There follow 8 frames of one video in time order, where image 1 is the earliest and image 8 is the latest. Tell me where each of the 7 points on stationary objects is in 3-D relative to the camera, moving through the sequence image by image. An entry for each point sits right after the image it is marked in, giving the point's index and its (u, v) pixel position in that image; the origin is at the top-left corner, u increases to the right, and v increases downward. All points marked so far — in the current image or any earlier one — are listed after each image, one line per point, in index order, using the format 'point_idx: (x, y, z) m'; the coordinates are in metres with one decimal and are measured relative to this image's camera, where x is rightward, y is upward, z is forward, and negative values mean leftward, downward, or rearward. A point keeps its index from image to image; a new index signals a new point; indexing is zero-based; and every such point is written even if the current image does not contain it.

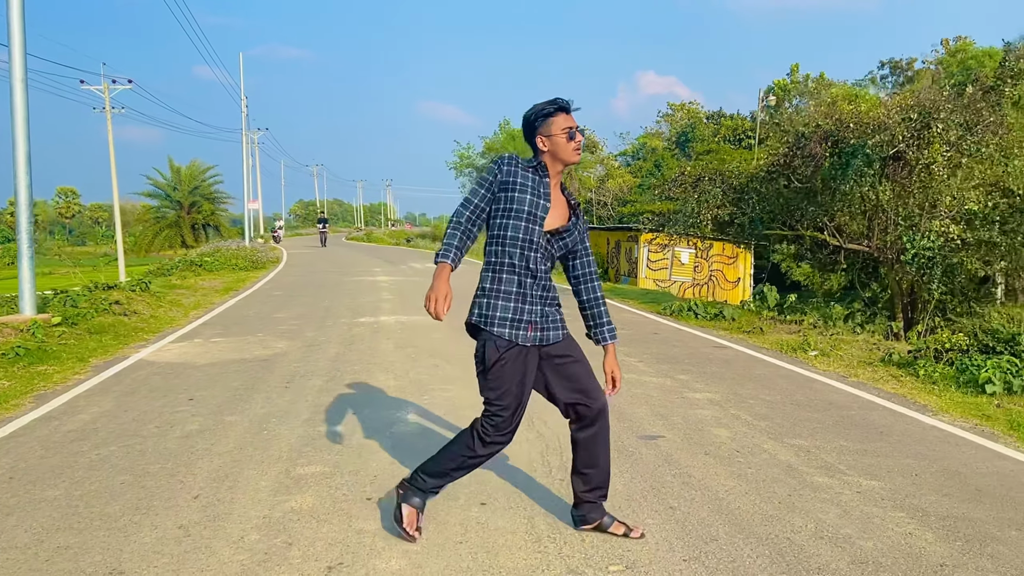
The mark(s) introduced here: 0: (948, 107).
0: (+5.6, +2.4, +10.2) m
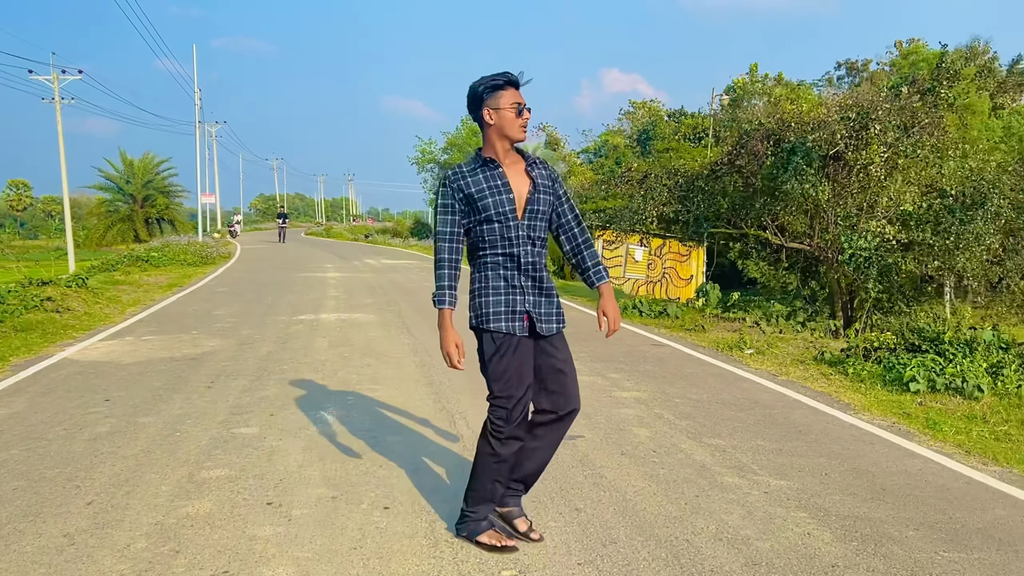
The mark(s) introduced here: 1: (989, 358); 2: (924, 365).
0: (+4.8, +2.4, +10.4) m
1: (+4.4, -0.6, +7.2) m
2: (+3.8, -0.7, +7.1) m
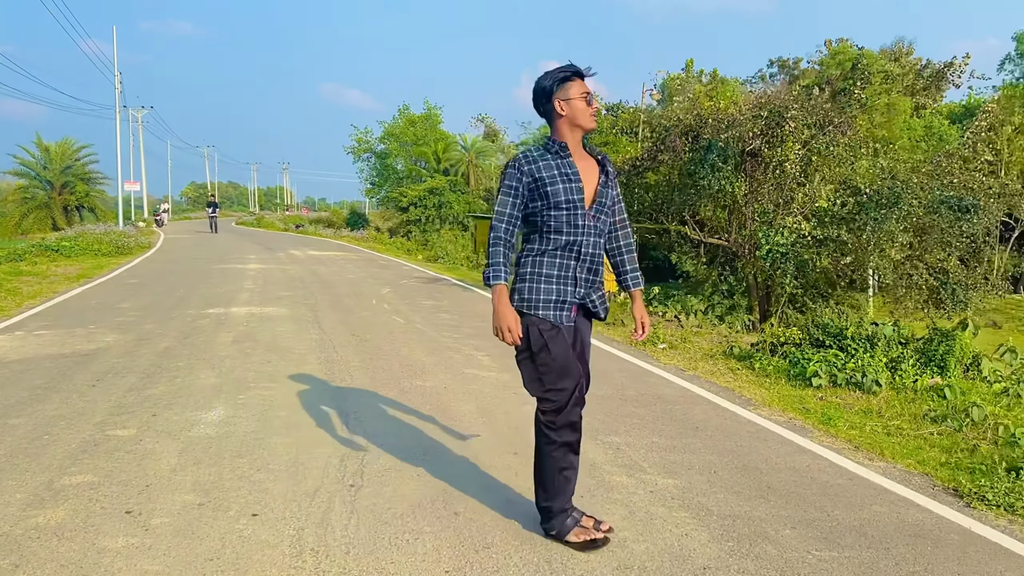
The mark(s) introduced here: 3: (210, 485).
0: (+3.8, +2.5, +10.6) m
1: (+3.6, -0.6, +7.4) m
2: (+2.9, -0.7, +7.2) m
3: (-1.5, -1.0, +3.9) m
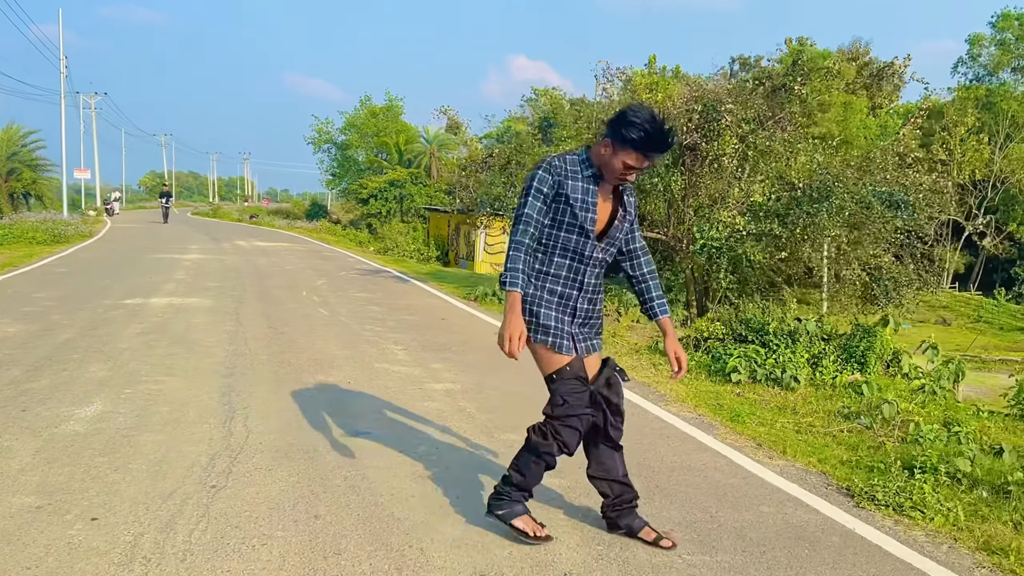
0: (+2.9, +2.5, +10.5) m
1: (+2.8, -0.6, +7.4) m
2: (+2.2, -0.6, +7.2) m
3: (-2.1, -0.9, +3.6) m
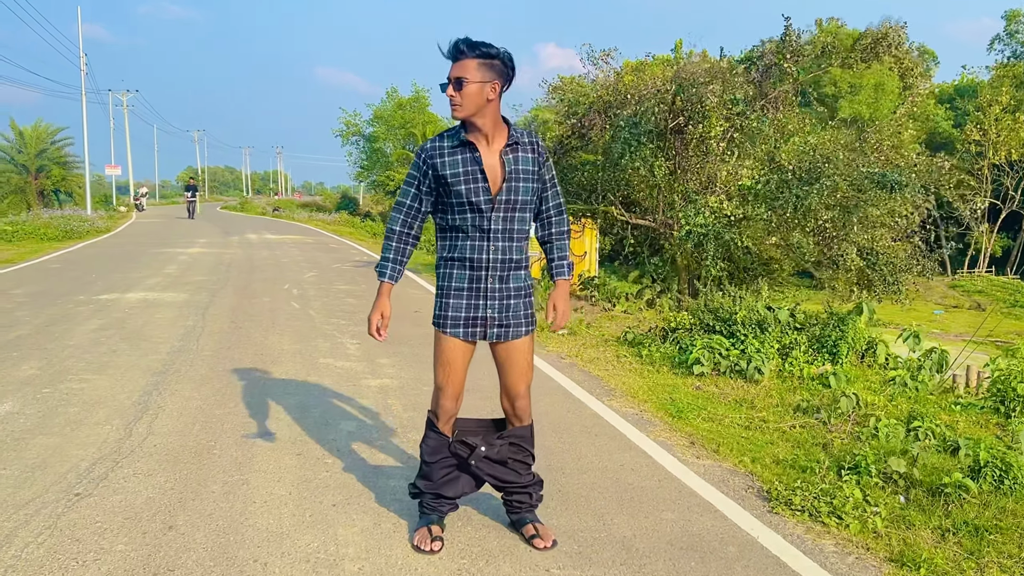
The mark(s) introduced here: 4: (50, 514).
0: (+2.6, +2.7, +10.1) m
1: (+2.4, -0.5, +7.0) m
2: (+1.8, -0.5, +6.8) m
3: (-2.7, -0.9, +3.5) m
4: (-1.9, -0.9, +3.2) m
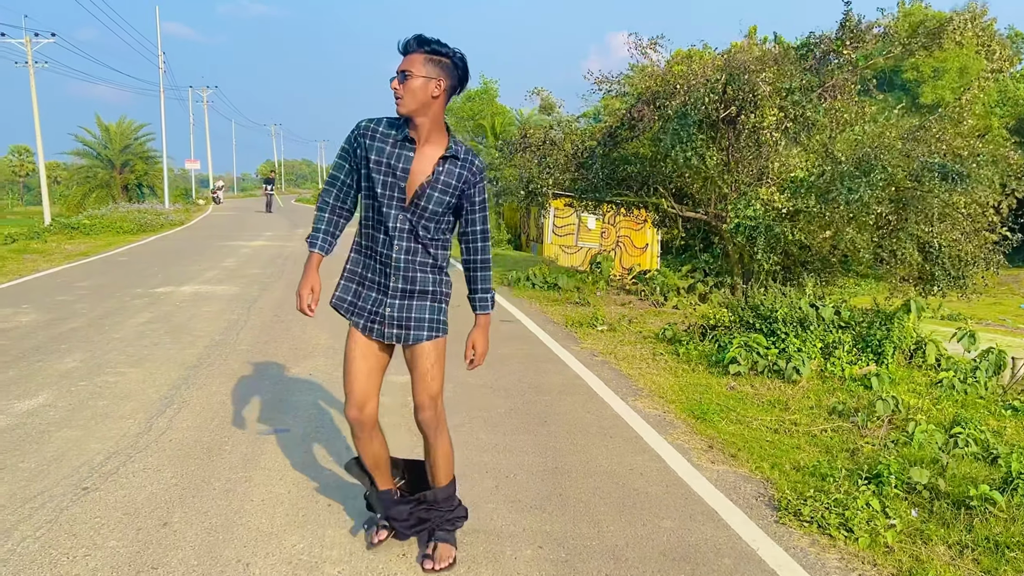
0: (+3.1, +2.8, +9.7) m
1: (+2.7, -0.4, +6.7) m
2: (+2.0, -0.5, +6.6) m
3: (-2.7, -0.9, +3.6) m
4: (-2.0, -1.0, +3.4) m
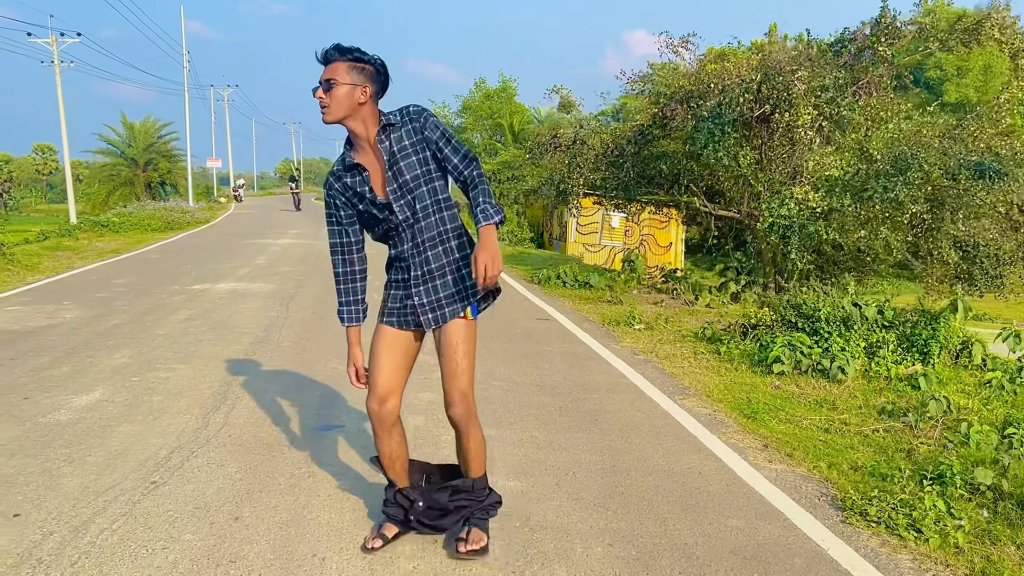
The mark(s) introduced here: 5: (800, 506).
0: (+3.6, +2.8, +9.7) m
1: (+3.1, -0.4, +6.7) m
2: (+2.4, -0.5, +6.6) m
3: (-2.4, -0.9, +3.7) m
4: (-1.7, -0.9, +3.4) m
5: (+1.4, -1.0, +3.7) m
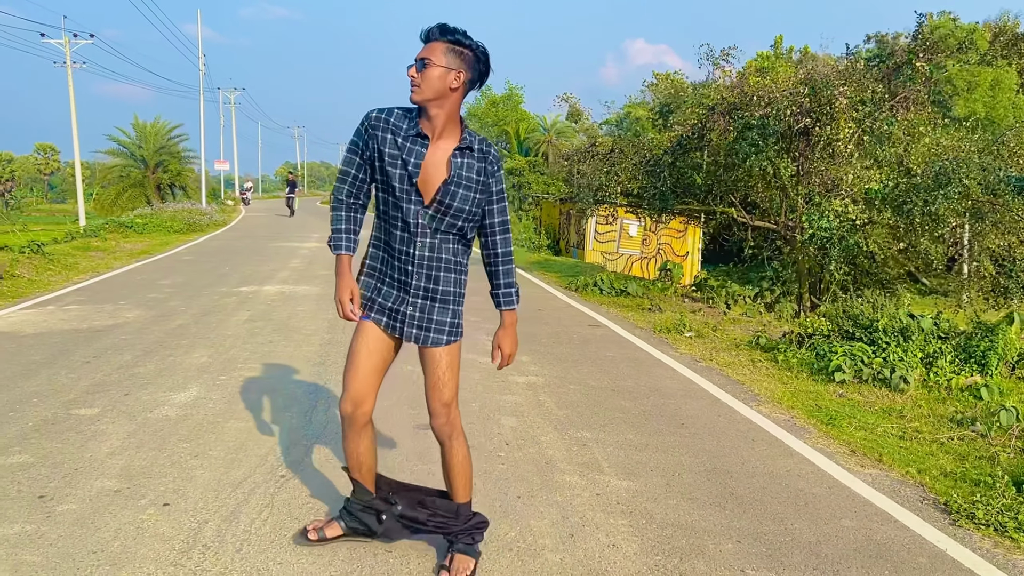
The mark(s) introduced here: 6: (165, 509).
0: (+4.2, +2.6, +9.8) m
1: (+3.6, -0.5, +6.8) m
2: (+2.9, -0.6, +6.7) m
3: (-1.8, -0.9, +3.8) m
4: (-1.1, -0.9, +3.5) m
5: (+1.9, -1.1, +3.8) m
6: (-1.5, -1.0, +3.4) m
